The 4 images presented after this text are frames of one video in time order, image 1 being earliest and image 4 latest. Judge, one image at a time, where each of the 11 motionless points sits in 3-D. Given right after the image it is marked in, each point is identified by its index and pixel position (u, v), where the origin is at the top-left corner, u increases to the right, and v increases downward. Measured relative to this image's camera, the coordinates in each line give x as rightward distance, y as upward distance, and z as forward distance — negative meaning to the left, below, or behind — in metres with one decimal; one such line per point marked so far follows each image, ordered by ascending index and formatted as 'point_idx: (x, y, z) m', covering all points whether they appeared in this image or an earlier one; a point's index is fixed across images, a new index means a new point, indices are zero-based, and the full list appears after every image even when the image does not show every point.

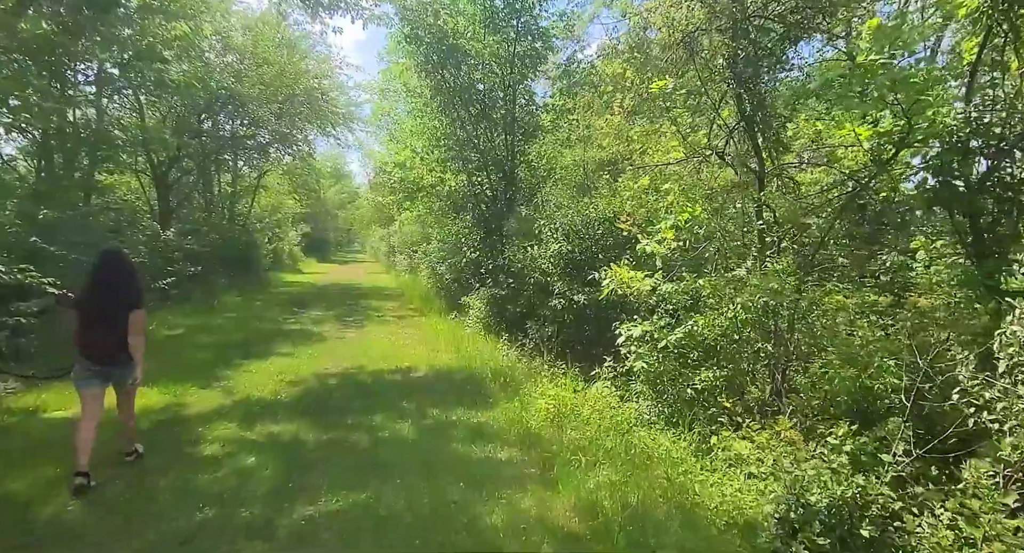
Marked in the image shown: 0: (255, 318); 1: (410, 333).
0: (-6.7, -1.1, +15.5) m
1: (-2.2, -1.3, +13.4) m
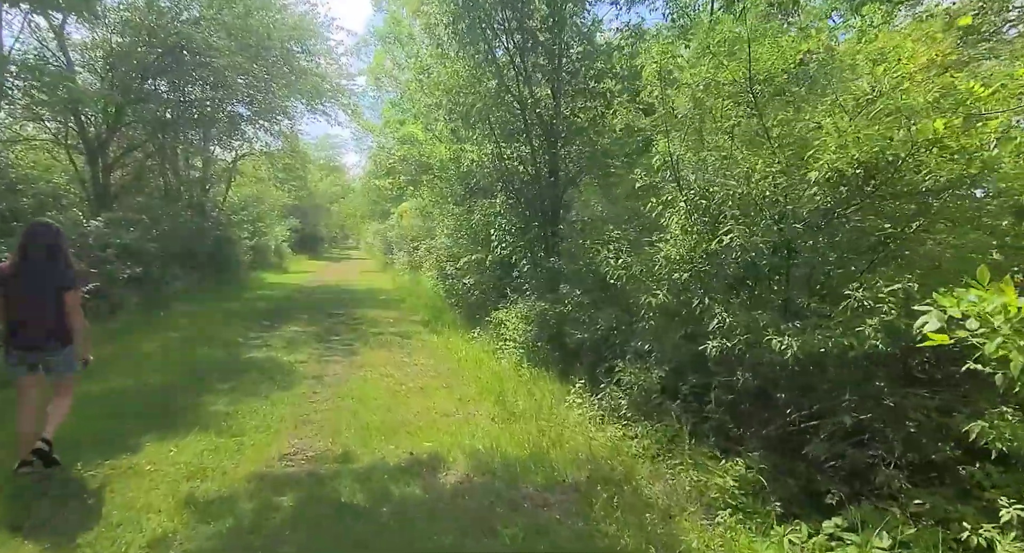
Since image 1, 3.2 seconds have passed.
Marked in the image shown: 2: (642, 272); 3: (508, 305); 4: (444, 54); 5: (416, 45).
0: (-5.8, -1.2, +11.4) m
1: (-1.4, -1.4, +9.4) m
2: (+1.2, 0.0, +5.6) m
3: (-0.1, -0.6, +11.5) m
4: (-1.3, +4.2, +11.4) m
5: (-2.3, +5.6, +14.4) m
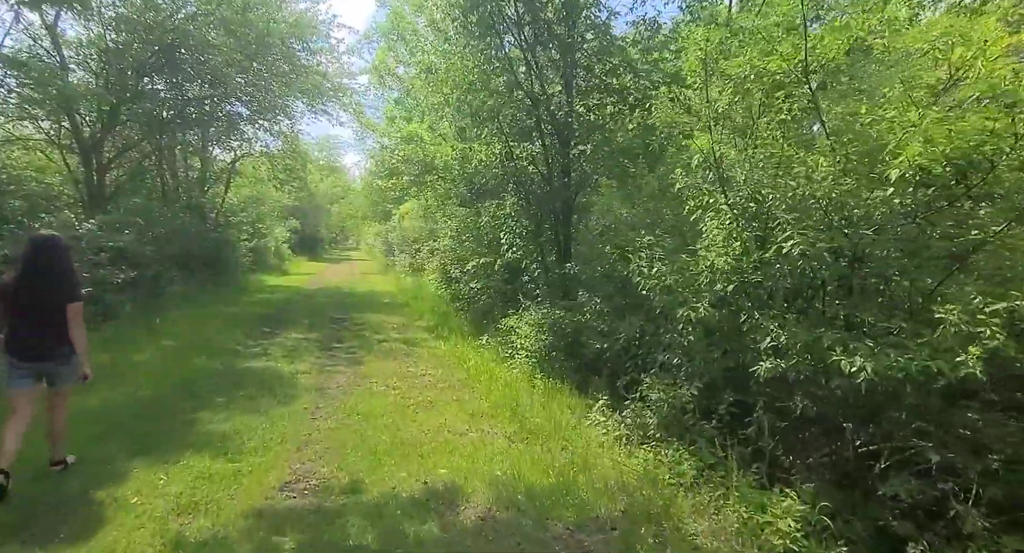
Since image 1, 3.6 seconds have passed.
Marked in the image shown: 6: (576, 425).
0: (-5.6, -1.3, +11.0) m
1: (-1.2, -1.5, +8.9) m
2: (+1.4, 0.0, +5.1) m
3: (+0.1, -0.7, +11.0) m
4: (-1.1, +4.1, +10.9) m
5: (-2.1, +5.5, +13.9) m
6: (+0.7, -1.6, +6.5) m
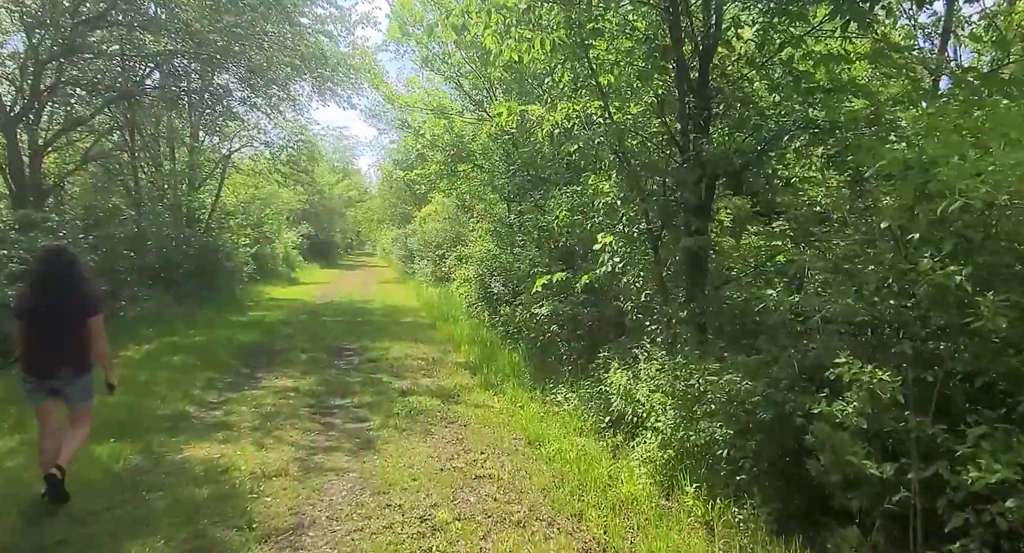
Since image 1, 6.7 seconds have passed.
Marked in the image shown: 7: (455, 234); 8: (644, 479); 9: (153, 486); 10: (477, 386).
0: (-4.5, -1.6, +7.1) m
1: (-0.1, -1.8, +4.9) m
2: (+2.4, -0.3, +1.1) m
3: (+1.3, -1.0, +7.0) m
4: (0.0, +3.8, +6.9) m
5: (-0.9, +5.1, +10.0) m
6: (+1.7, -1.8, +2.4) m
7: (-1.9, +1.4, +19.2) m
8: (+1.1, -1.8, +5.4) m
9: (-3.0, -1.8, +5.0) m
10: (-0.6, -1.5, +9.1) m
